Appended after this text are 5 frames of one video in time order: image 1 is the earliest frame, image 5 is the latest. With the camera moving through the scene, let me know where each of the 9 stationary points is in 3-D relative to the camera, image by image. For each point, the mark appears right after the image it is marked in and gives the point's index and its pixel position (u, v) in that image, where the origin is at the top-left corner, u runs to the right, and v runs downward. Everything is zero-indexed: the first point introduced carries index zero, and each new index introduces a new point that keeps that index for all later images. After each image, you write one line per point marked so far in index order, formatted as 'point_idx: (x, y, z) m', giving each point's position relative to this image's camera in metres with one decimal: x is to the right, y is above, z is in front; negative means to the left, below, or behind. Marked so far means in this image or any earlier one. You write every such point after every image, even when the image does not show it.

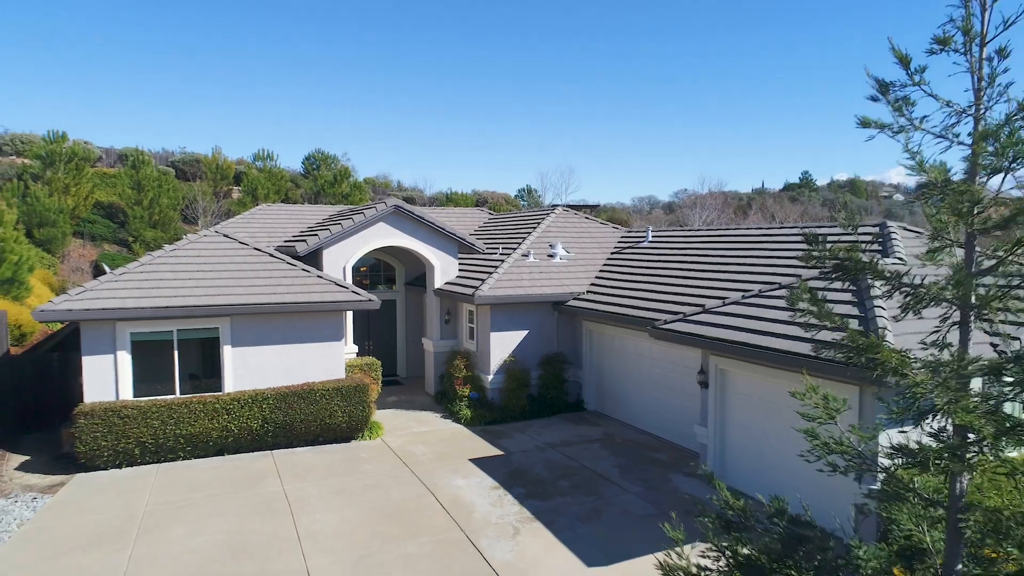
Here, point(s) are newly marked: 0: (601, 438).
0: (+1.8, -3.1, +13.0) m
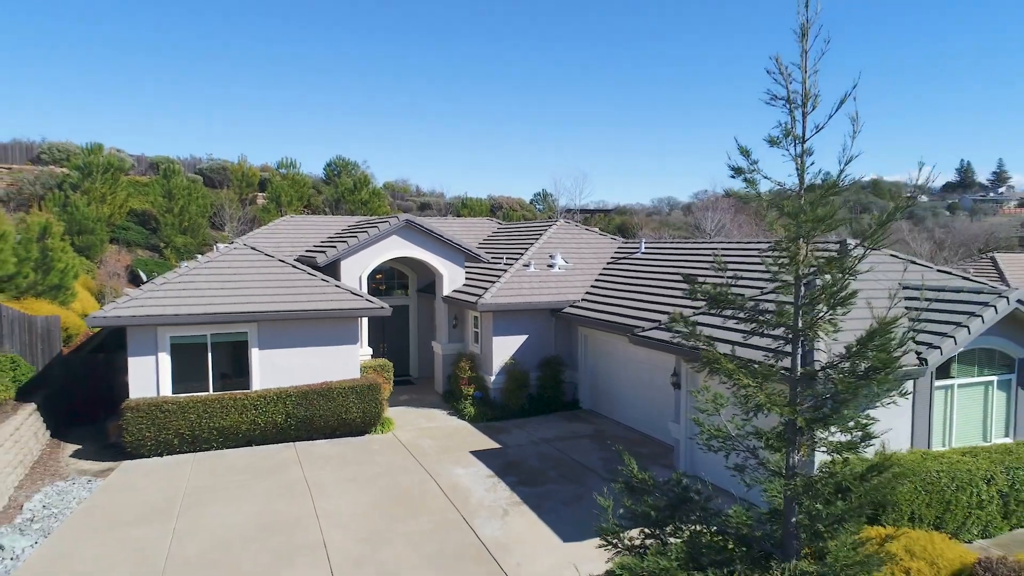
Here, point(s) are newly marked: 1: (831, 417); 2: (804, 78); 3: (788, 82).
0: (+1.8, -3.3, +14.3) m
1: (+2.4, -1.0, +4.7) m
2: (+2.1, +1.5, +4.7) m
3: (+2.0, +1.5, +4.7) m
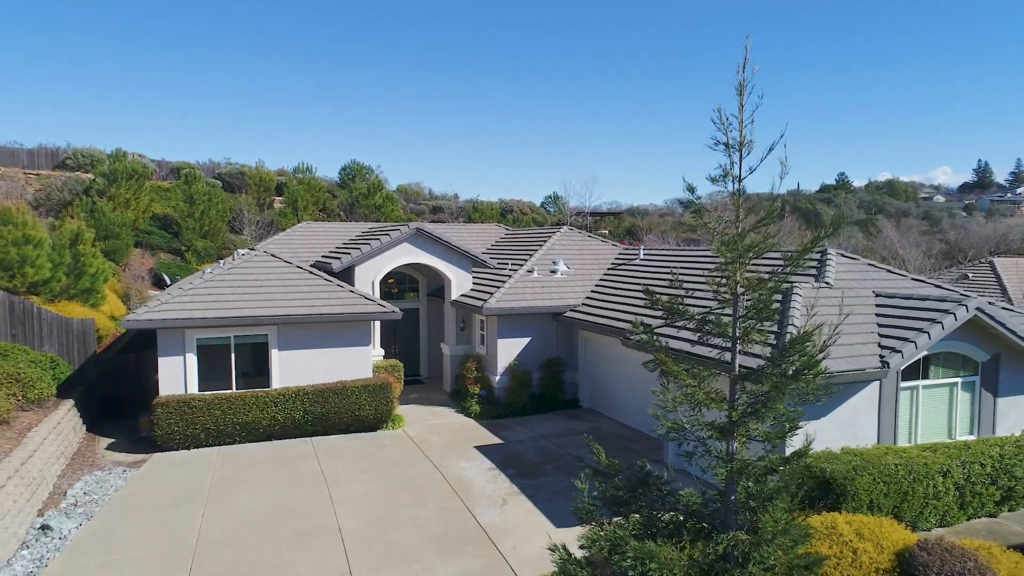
0: (+1.8, -3.4, +15.2) m
1: (+2.2, -1.1, +5.6) m
2: (+2.0, +1.4, +5.5) m
3: (+1.9, +1.4, +5.6) m
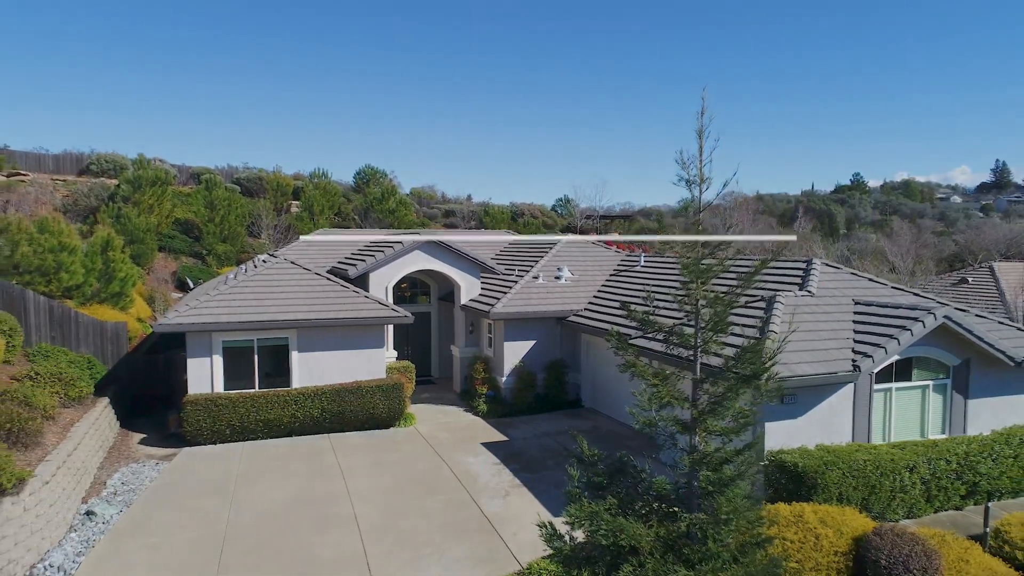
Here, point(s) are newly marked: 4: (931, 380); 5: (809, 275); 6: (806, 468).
0: (+2.0, -3.6, +16.1) m
1: (+2.1, -1.2, +6.5) m
2: (+1.9, +1.2, +6.4) m
3: (+1.8, +1.2, +6.5) m
4: (+7.7, -1.7, +11.7) m
5: (+6.2, +0.3, +13.3) m
6: (+4.5, -2.8, +9.8) m
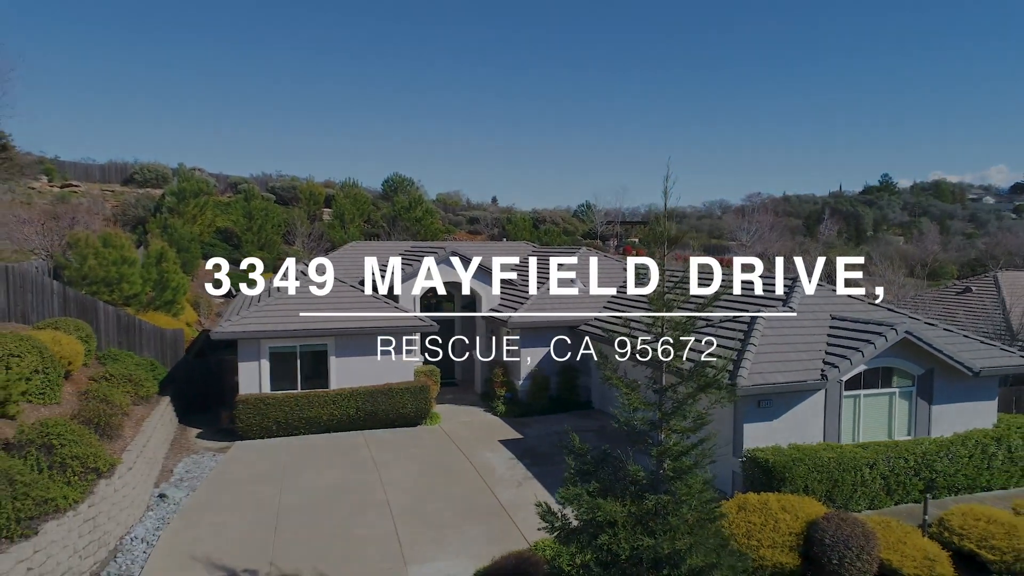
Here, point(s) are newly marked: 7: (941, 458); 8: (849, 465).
0: (+2.4, -3.9, +17.7) m
1: (+2.2, -1.6, +8.2) m
2: (+1.9, +0.9, +8.1) m
3: (+1.9, +0.9, +8.1) m
4: (+7.9, -2.0, +13.1) m
5: (+6.5, -0.1, +14.8) m
6: (+4.7, -3.1, +11.3) m
7: (+8.3, -3.3, +12.3) m
8: (+6.2, -3.2, +11.7) m
